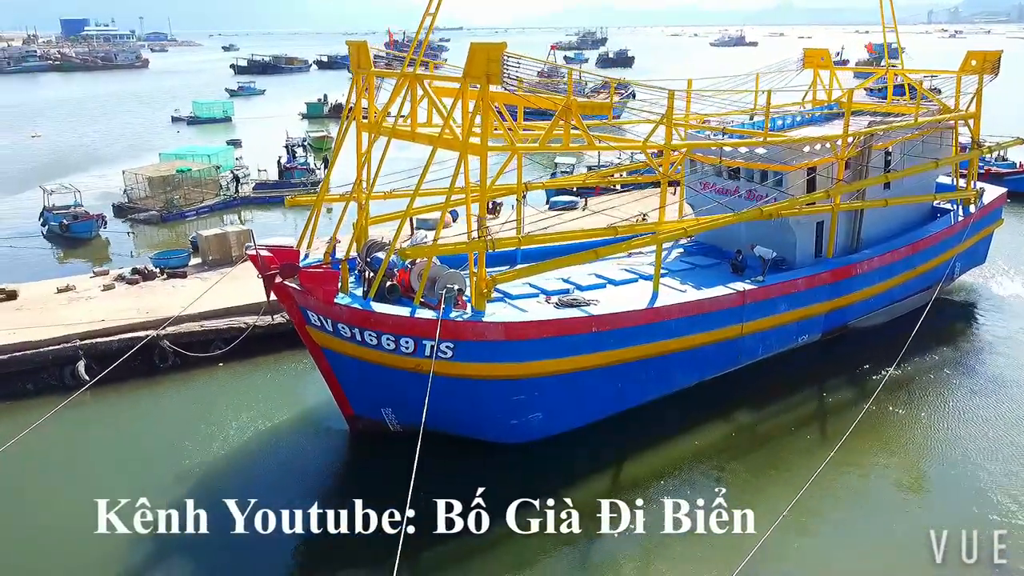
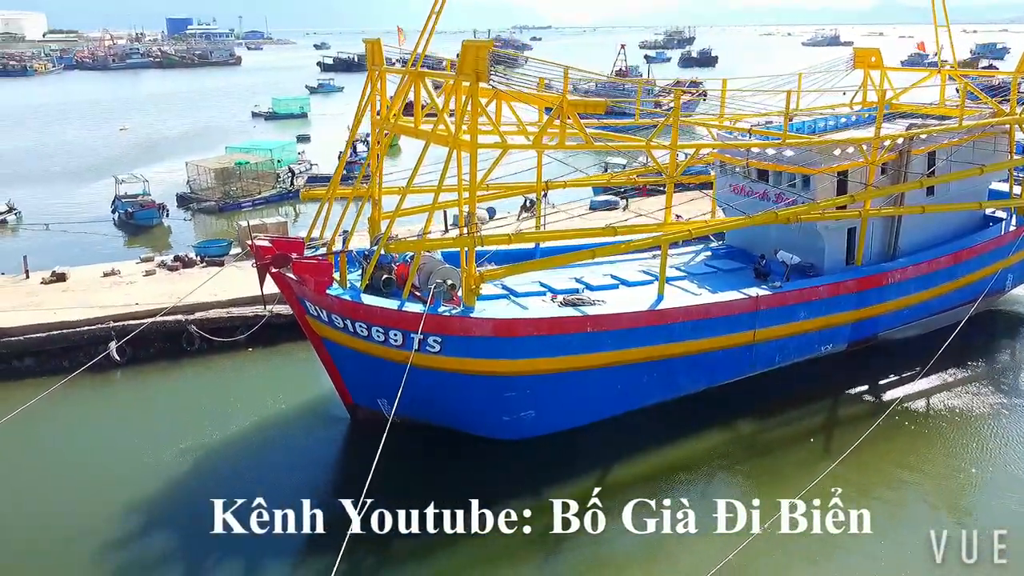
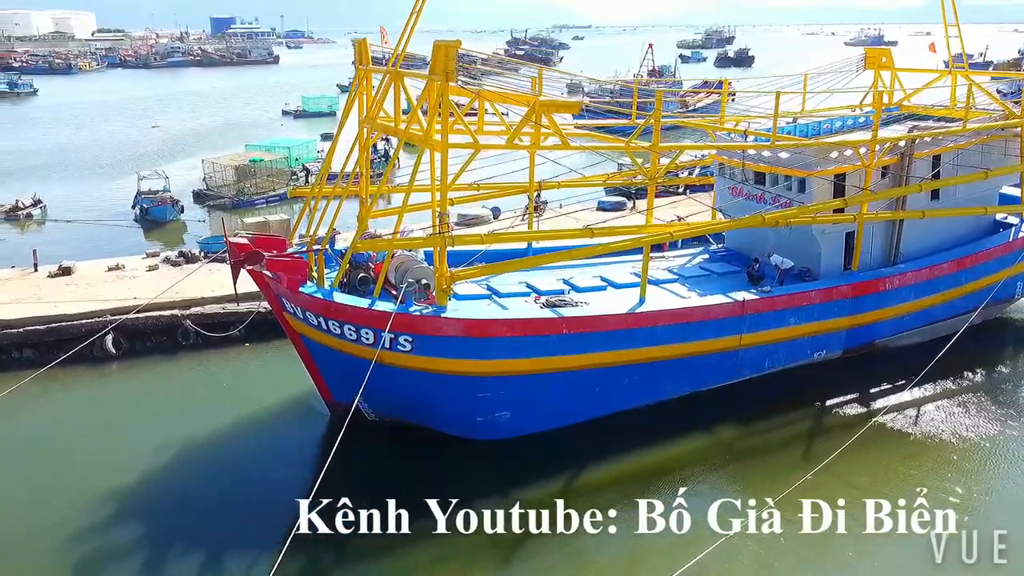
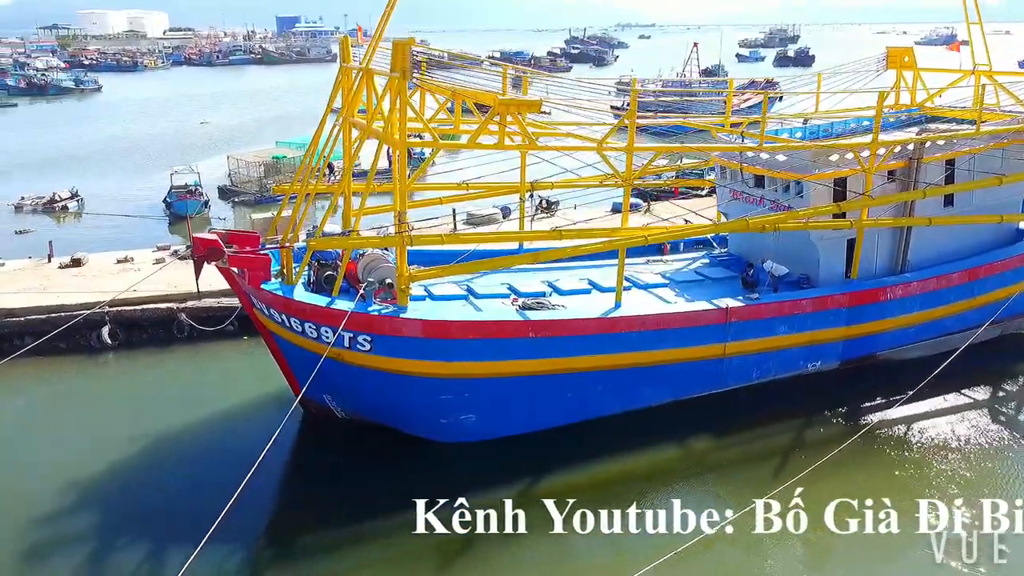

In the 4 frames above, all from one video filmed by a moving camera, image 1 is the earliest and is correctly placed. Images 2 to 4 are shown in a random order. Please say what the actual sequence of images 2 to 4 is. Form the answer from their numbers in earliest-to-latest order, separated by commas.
2, 3, 4
